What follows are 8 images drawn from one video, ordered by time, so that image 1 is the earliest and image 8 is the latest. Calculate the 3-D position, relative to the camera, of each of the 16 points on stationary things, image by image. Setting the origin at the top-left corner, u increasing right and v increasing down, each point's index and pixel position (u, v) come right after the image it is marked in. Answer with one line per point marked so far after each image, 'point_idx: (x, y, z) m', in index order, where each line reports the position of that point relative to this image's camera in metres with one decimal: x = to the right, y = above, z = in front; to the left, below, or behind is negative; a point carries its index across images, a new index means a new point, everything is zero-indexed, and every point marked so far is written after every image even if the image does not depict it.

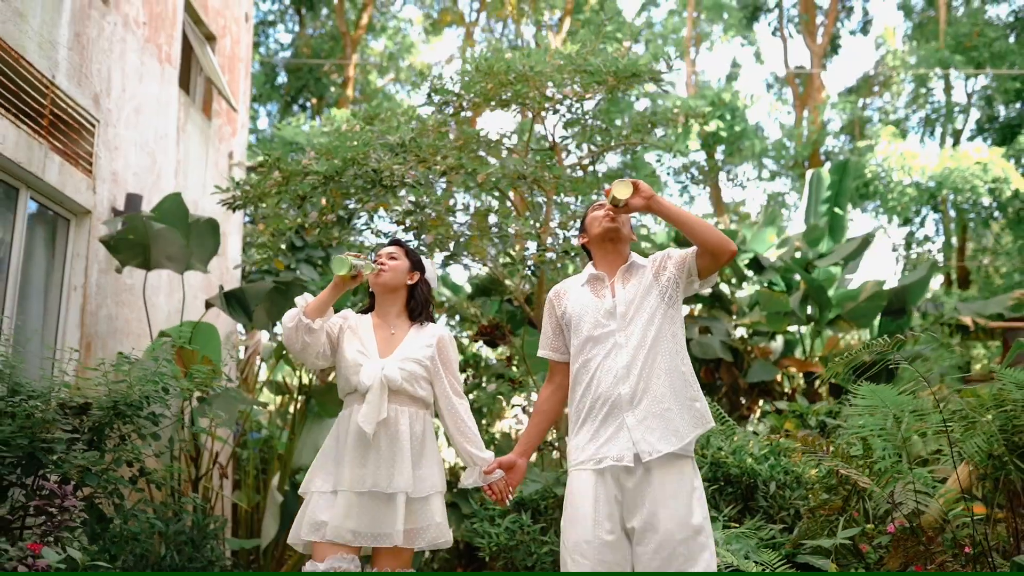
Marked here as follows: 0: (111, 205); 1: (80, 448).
0: (-2.1, +0.4, +5.9) m
1: (-1.4, -0.5, +3.9) m
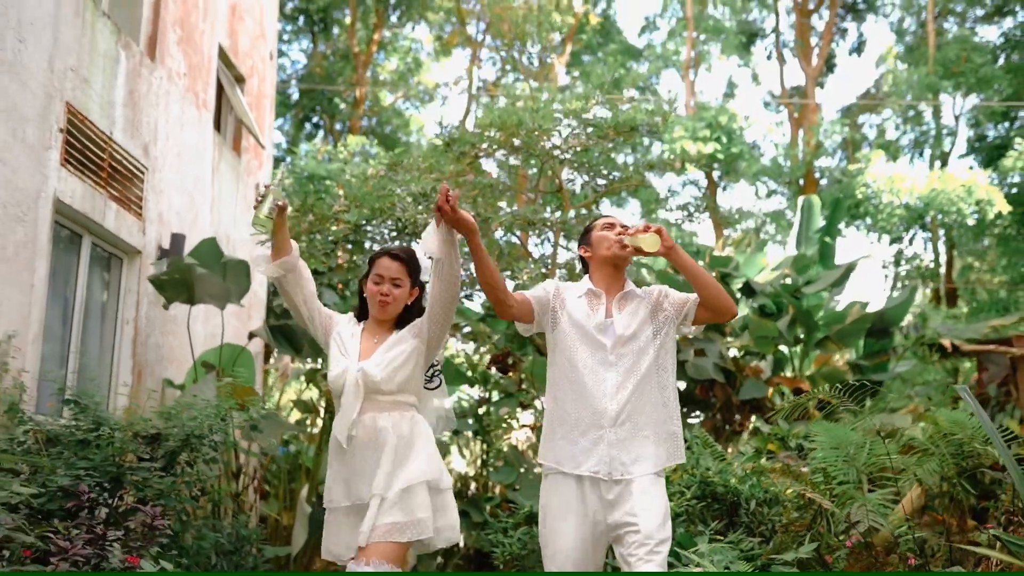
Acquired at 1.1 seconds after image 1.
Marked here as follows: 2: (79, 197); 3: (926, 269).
0: (-2.1, +0.3, +6.5) m
1: (-1.4, -0.7, +4.5) m
2: (-2.1, +0.4, +5.5) m
3: (+5.4, +0.1, +15.2) m
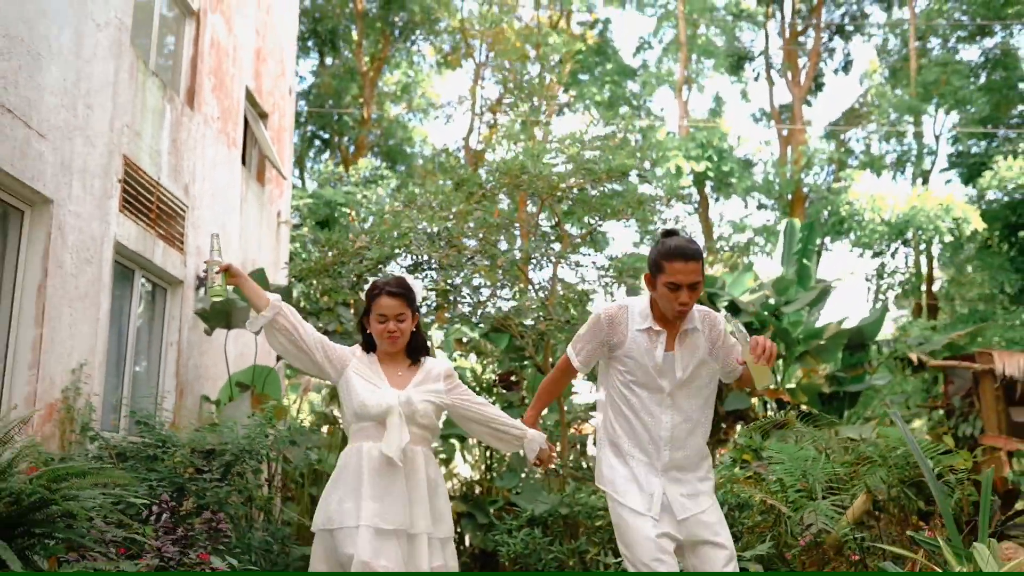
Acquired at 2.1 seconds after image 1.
0: (-2.0, +0.1, +7.3) m
1: (-1.4, -0.9, +5.2) m
2: (-2.1, +0.3, +6.2) m
3: (+5.5, -0.1, +15.9) m
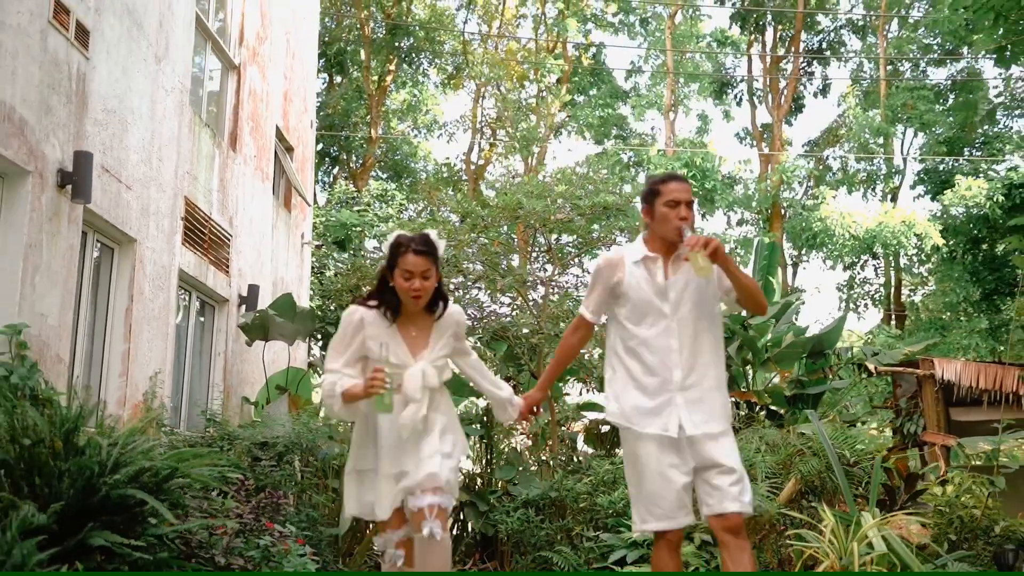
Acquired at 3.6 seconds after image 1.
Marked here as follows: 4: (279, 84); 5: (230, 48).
0: (-2.1, 0.0, +8.5) m
1: (-1.4, -1.0, +6.4) m
2: (-2.1, +0.1, +7.4) m
3: (+5.4, -0.2, +17.1) m
4: (-2.1, +1.8, +10.0) m
5: (-2.2, +1.8, +8.5) m
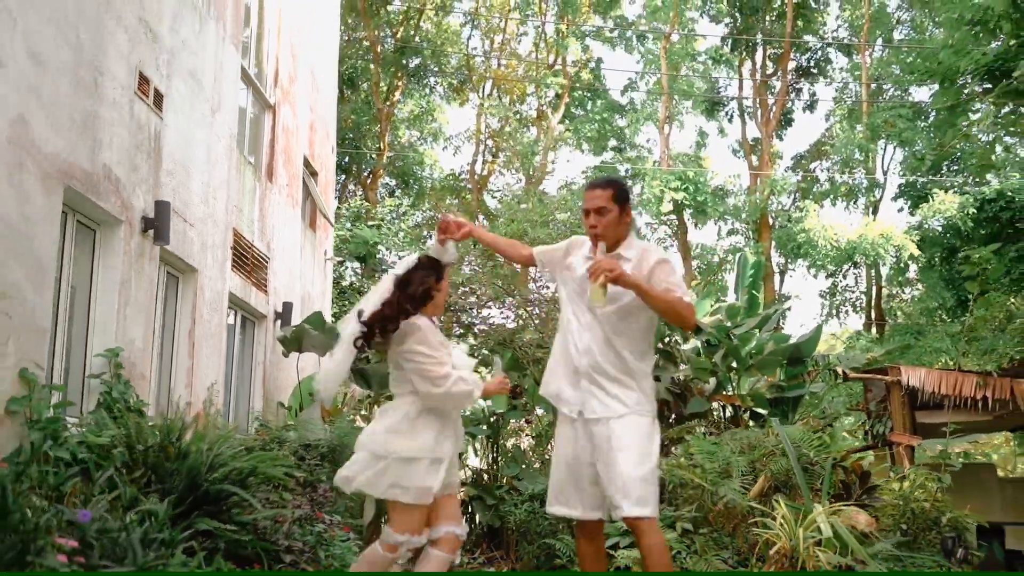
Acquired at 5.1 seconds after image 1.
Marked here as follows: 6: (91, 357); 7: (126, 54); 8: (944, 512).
0: (-2.0, -0.2, +9.5) m
1: (-1.3, -1.2, +7.4) m
2: (-2.0, 0.0, +8.4) m
3: (+5.5, -0.3, +18.1) m
4: (-2.0, +1.7, +11.0) m
5: (-2.1, +1.7, +9.5) m
6: (-2.2, -0.4, +5.9) m
7: (-2.1, +1.3, +6.2) m
8: (+2.8, -1.4, +7.1) m
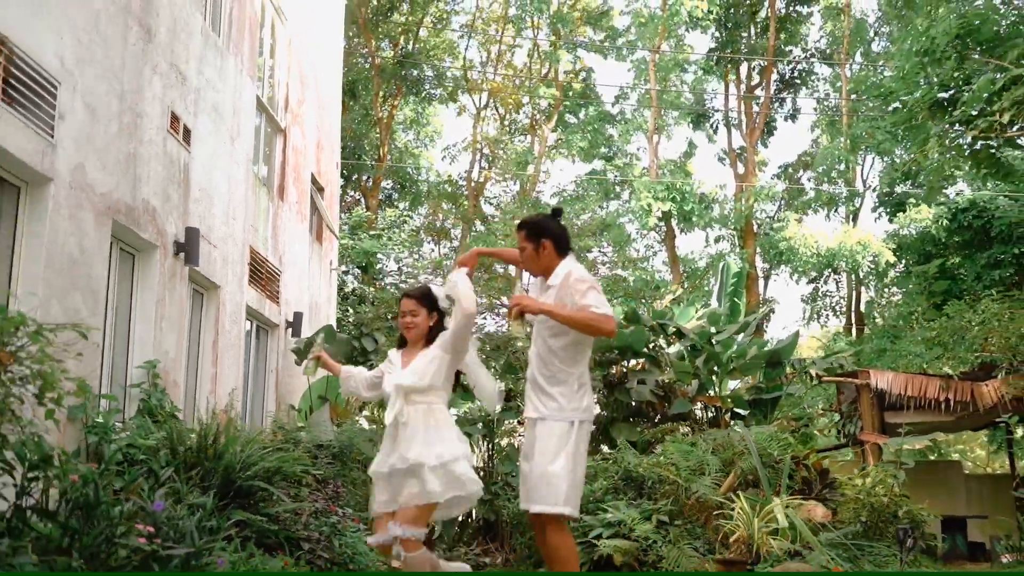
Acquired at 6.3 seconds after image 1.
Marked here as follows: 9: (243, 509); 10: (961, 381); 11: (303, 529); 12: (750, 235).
0: (-2.1, -0.3, +10.2) m
1: (-1.4, -1.3, +8.1) m
2: (-2.1, -0.1, +9.1) m
3: (+5.4, -0.4, +18.9) m
4: (-2.1, +1.6, +11.7) m
5: (-2.2, +1.6, +10.3) m
6: (-2.2, -0.5, +6.6) m
7: (-2.2, +1.2, +6.9) m
8: (+2.7, -1.5, +7.9) m
9: (-1.4, -1.1, +5.7) m
10: (+4.3, -0.9, +10.7) m
11: (-1.1, -1.3, +6.0) m
12: (+4.1, +0.9, +19.2) m
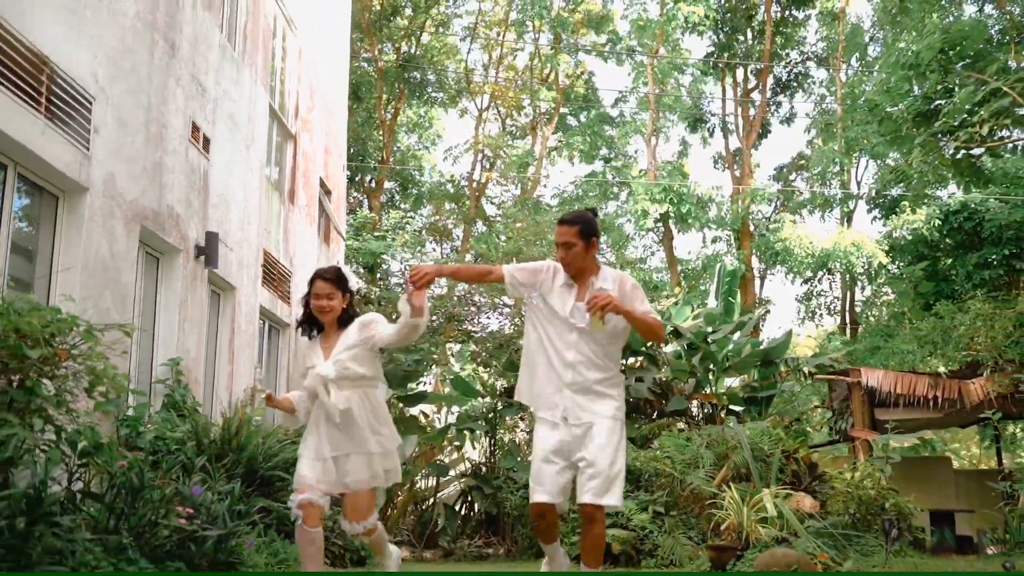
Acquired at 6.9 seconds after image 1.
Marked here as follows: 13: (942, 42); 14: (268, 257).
0: (-2.0, -0.3, +10.6) m
1: (-1.3, -1.3, +8.5) m
2: (-2.1, -0.1, +9.5) m
3: (+5.4, -0.4, +19.3) m
4: (-2.0, +1.6, +12.1) m
5: (-2.1, +1.6, +10.7) m
6: (-2.2, -0.5, +7.0) m
7: (-2.1, +1.2, +7.3) m
8: (+2.8, -1.6, +8.3) m
9: (-1.4, -1.1, +6.1) m
10: (+4.3, -0.9, +11.1) m
11: (-1.1, -1.3, +6.3) m
12: (+4.1, +0.9, +19.6) m
13: (+3.9, +2.2, +10.0) m
14: (-2.1, +0.3, +9.6) m
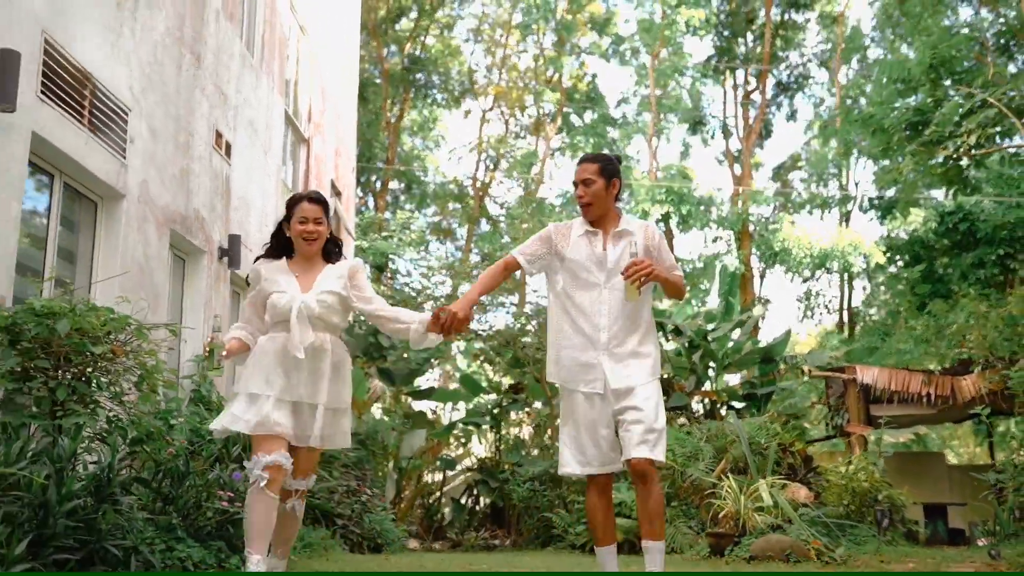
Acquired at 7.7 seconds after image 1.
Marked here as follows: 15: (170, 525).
0: (-2.0, -0.3, +11.0) m
1: (-1.3, -1.3, +8.9) m
2: (-2.0, -0.1, +9.9) m
3: (+5.5, -0.4, +19.6) m
4: (-2.0, +1.6, +12.4) m
5: (-2.1, +1.6, +11.0) m
6: (-2.2, -0.5, +7.3) m
7: (-2.1, +1.2, +7.6) m
8: (+2.8, -1.6, +8.6) m
9: (-1.3, -1.2, +6.5) m
10: (+4.4, -0.9, +11.5) m
11: (-1.0, -1.3, +6.7) m
12: (+4.2, +0.9, +20.0) m
13: (+3.9, +2.2, +10.4) m
14: (-2.0, +0.3, +9.9) m
15: (-1.3, -0.9, +4.3) m
